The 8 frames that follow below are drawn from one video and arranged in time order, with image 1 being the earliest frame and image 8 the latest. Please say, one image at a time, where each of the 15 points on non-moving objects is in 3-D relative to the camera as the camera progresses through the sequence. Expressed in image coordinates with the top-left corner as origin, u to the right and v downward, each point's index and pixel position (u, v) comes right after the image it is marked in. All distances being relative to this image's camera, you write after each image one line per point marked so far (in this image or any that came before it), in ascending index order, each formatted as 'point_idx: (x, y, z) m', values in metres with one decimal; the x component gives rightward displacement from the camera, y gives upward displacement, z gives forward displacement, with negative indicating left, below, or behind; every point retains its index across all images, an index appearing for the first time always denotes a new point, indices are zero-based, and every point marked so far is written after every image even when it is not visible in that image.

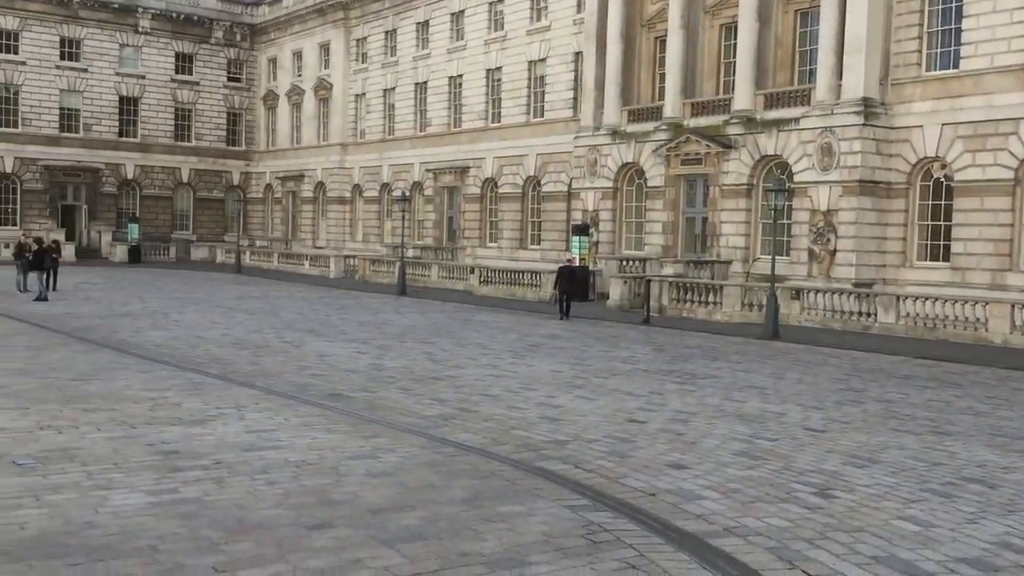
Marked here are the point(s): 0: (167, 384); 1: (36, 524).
0: (-4.0, -1.1, +11.4) m
1: (-2.8, -1.4, +5.8) m
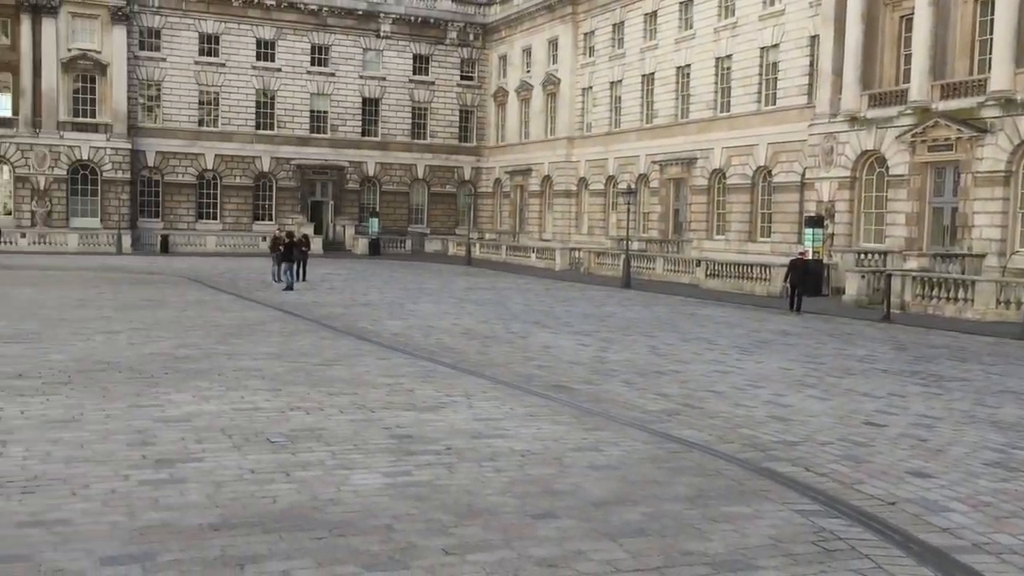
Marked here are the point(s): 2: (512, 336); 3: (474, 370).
0: (-1.3, -1.0, +12.0) m
1: (-1.4, -1.3, +6.2) m
2: (0.0, -0.8, +16.4) m
3: (-0.5, -1.0, +12.2) m
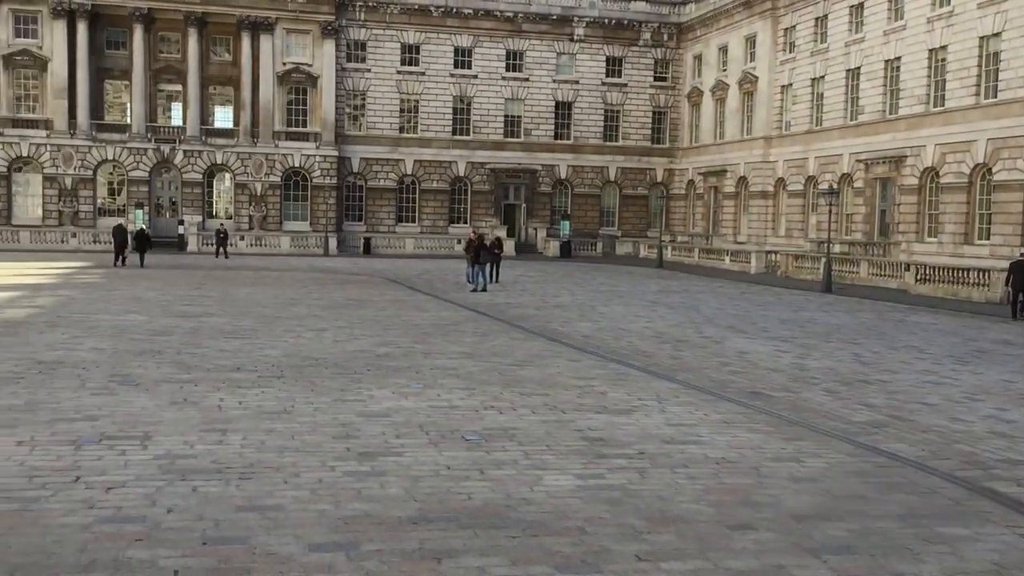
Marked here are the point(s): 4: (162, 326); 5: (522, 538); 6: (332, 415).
0: (+1.0, -1.0, +12.0) m
1: (-0.2, -1.3, +6.3) m
2: (+3.1, -0.9, +16.0) m
3: (+1.9, -1.0, +12.0) m
4: (-5.5, -0.6, +15.4) m
5: (+0.1, -1.4, +5.5) m
6: (-1.6, -1.1, +8.7) m
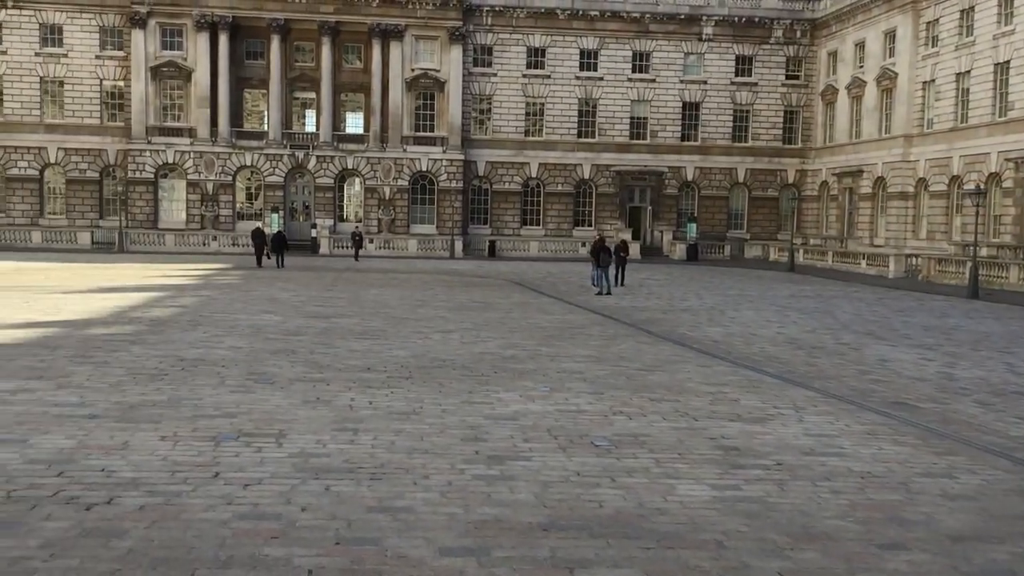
0: (+2.5, -1.1, +11.6) m
1: (+0.6, -1.3, +6.1) m
2: (+5.1, -0.9, +15.3) m
3: (+3.4, -1.1, +11.5) m
4: (-3.5, -0.6, +15.8) m
5: (+0.8, -1.4, +5.3) m
6: (-0.4, -1.1, +8.7) m
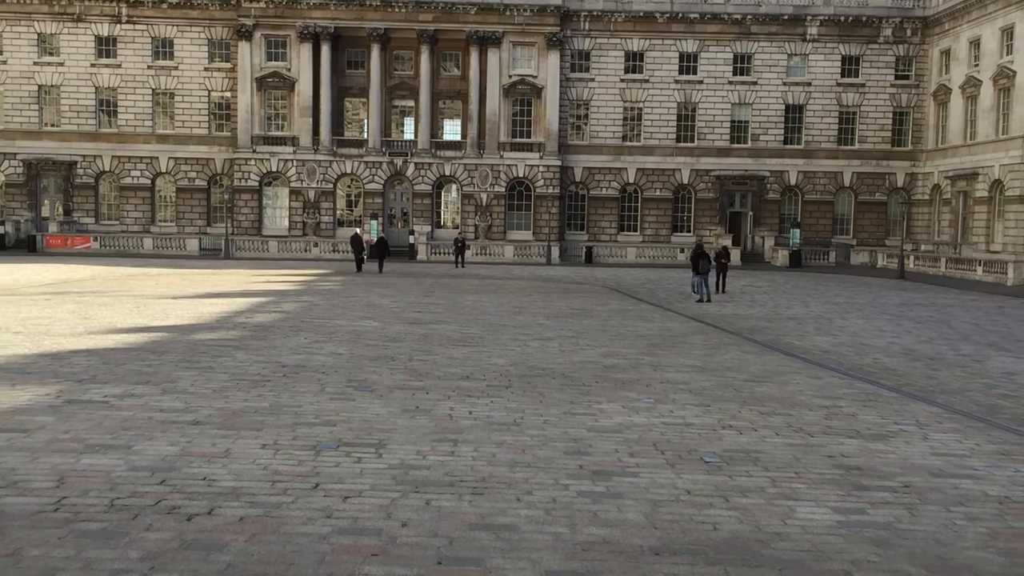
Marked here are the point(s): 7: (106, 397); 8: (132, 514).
0: (+3.7, -1.2, +11.1) m
1: (+1.3, -1.4, +5.8) m
2: (+6.6, -1.0, +14.5) m
3: (+4.5, -1.2, +10.9) m
4: (-1.9, -0.7, +15.8) m
5: (+1.3, -1.4, +4.9) m
6: (+0.4, -1.2, +8.4) m
7: (-3.6, -1.0, +8.8) m
8: (-2.1, -1.2, +5.5) m
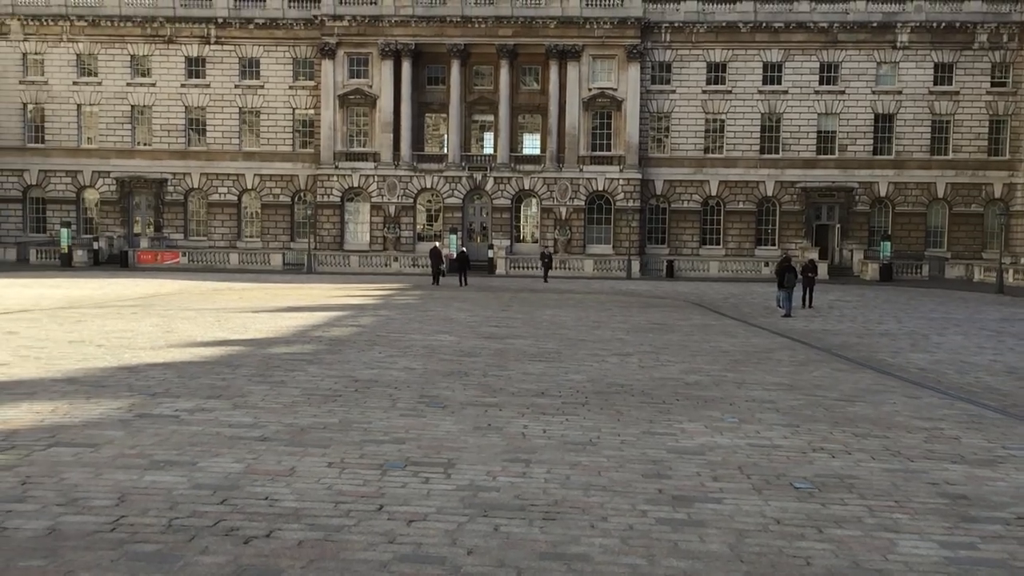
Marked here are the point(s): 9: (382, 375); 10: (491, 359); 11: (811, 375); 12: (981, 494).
0: (+4.5, -1.3, +10.4) m
1: (+1.7, -1.5, +5.3) m
2: (+7.7, -1.2, +13.6) m
3: (+5.3, -1.3, +10.1) m
4: (-0.7, -0.9, +15.6) m
5: (+1.6, -1.5, +4.4) m
6: (+1.0, -1.3, +8.0) m
7: (-3.0, -1.1, +8.7) m
8: (-1.7, -1.3, +5.2) m
9: (-1.5, -1.0, +11.7) m
10: (-0.3, -1.0, +14.1) m
11: (+4.1, -1.2, +13.6) m
12: (+3.3, -1.4, +6.9) m
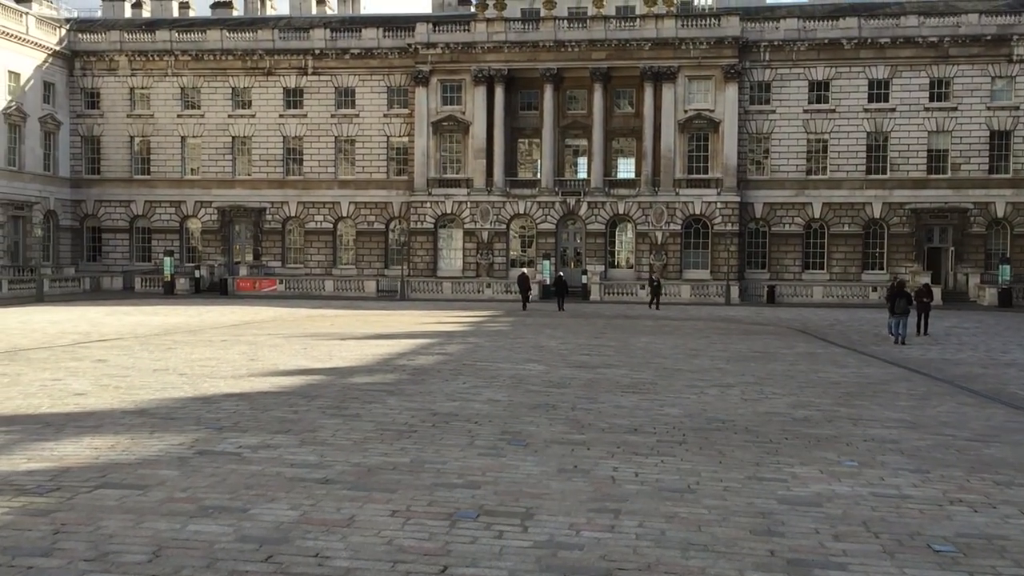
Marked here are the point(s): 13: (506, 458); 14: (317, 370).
0: (+5.3, -1.6, +9.0) m
1: (+2.0, -1.6, +4.3) m
2: (+8.8, -1.6, +11.9) m
3: (+6.1, -1.6, +8.7) m
4: (+0.7, -1.3, +14.7) m
5: (+1.9, -1.6, +3.4) m
6: (+1.7, -1.5, +7.0) m
7: (-2.2, -1.3, +8.1) m
8: (-1.3, -1.4, +4.6) m
9: (-0.5, -1.3, +11.0) m
10: (+0.9, -1.4, +13.3) m
11: (+5.2, -1.5, +12.3) m
12: (+3.8, -1.6, +5.7) m
13: (0.0, -1.4, +8.2) m
14: (-3.0, -1.3, +15.5) m
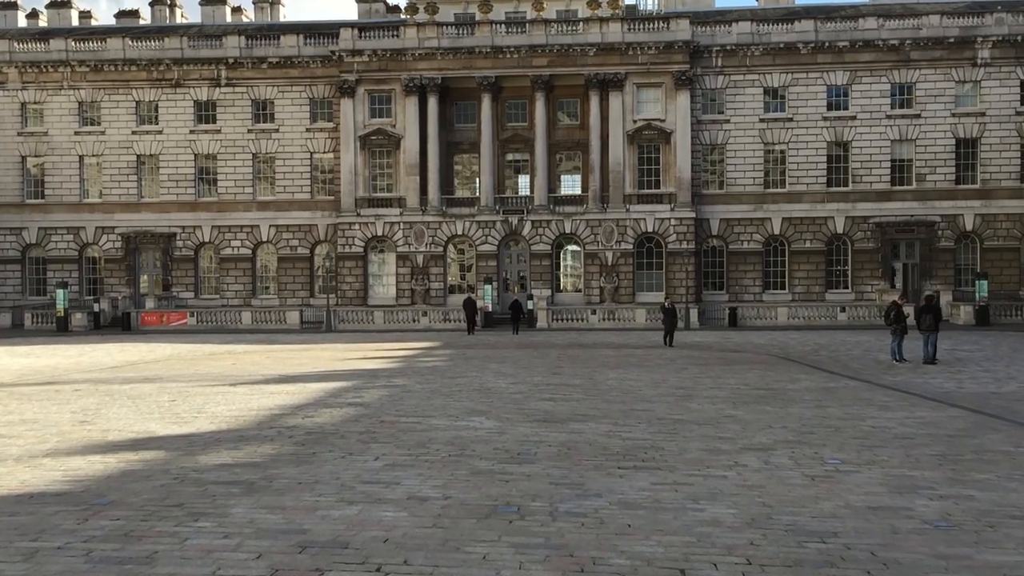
0: (+5.0, -1.5, +4.6) m
1: (+2.0, -1.5, -0.4) m
2: (+8.4, -1.6, +7.7) m
3: (+5.9, -1.5, +4.3) m
4: (+0.1, -1.6, +10.0) m
5: (+2.0, -1.5, -1.3) m
6: (+1.5, -1.5, +2.3) m
7: (-2.5, -1.4, +3.3) m
8: (-1.3, -1.4, -0.3) m
9: (-0.9, -1.5, +6.2) m
10: (+0.4, -1.5, +8.5) m
11: (+4.7, -1.6, +7.8) m
12: (+3.7, -1.5, +1.2) m
13: (-0.3, -1.5, +3.4) m
14: (-3.7, -1.6, +10.5) m
